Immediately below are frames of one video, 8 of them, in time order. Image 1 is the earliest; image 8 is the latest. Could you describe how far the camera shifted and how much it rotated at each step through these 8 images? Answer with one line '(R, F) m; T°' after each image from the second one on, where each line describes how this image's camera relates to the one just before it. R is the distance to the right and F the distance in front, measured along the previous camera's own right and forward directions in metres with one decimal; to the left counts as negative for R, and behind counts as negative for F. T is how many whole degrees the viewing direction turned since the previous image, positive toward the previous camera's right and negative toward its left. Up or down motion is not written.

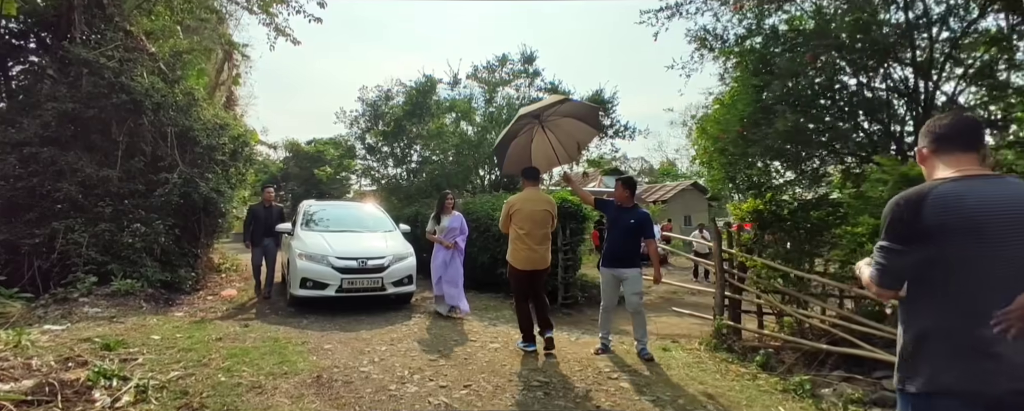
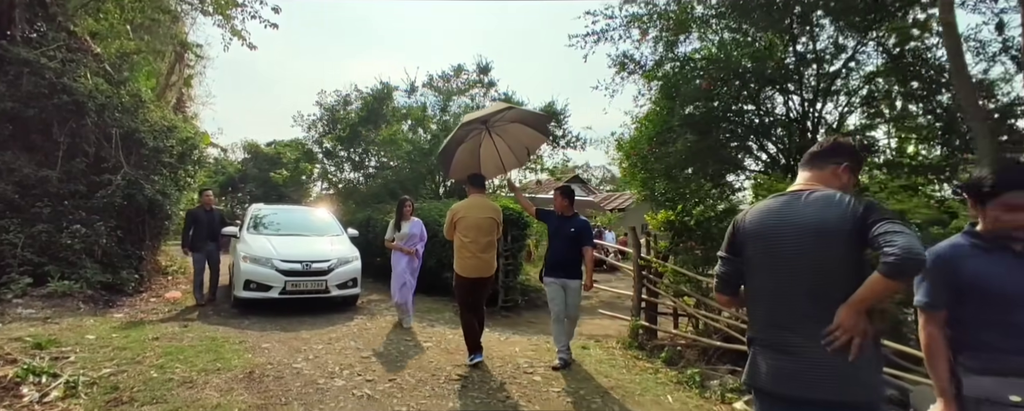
(+0.4, -0.4) m; +4°
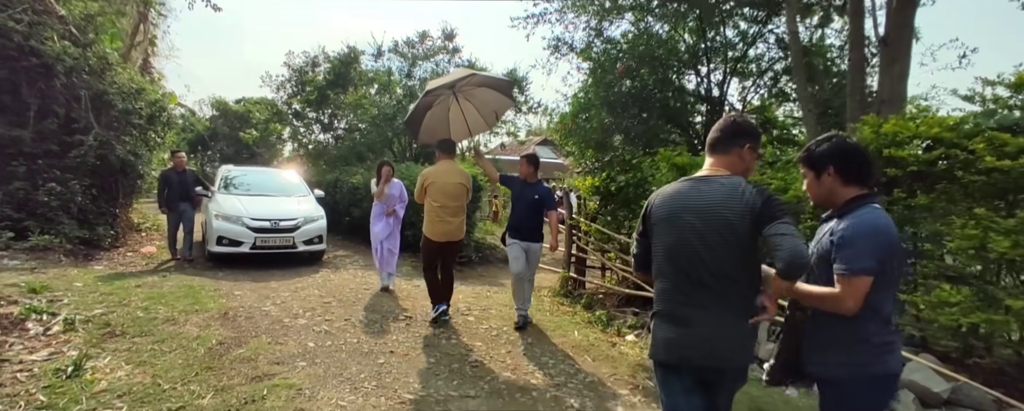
(+0.5, -0.7) m; +3°
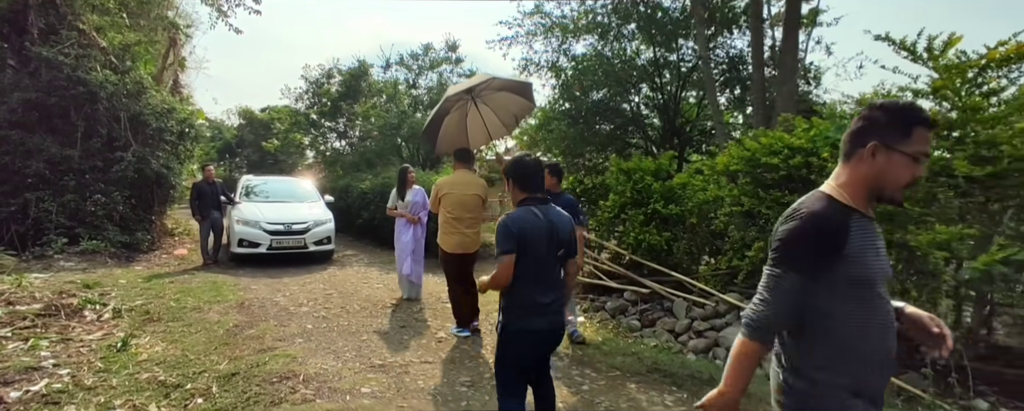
(+0.7, -0.7) m; -3°
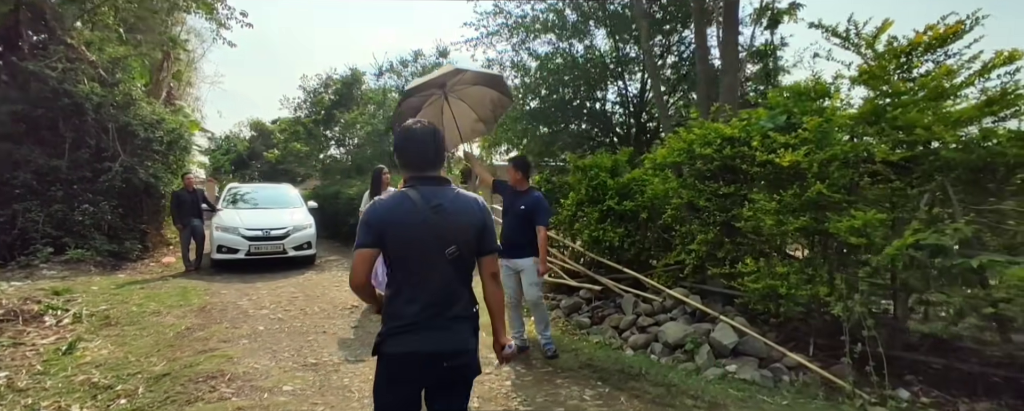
(+0.7, +0.1) m; -1°
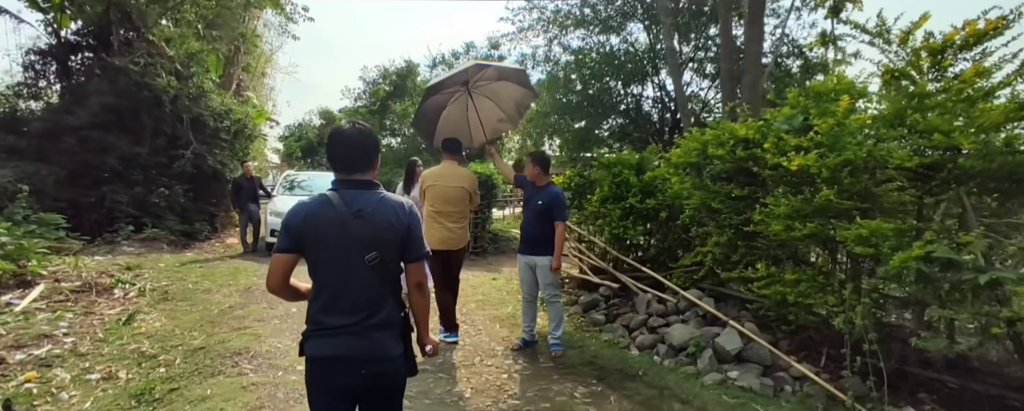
(+0.4, 0.0) m; -7°
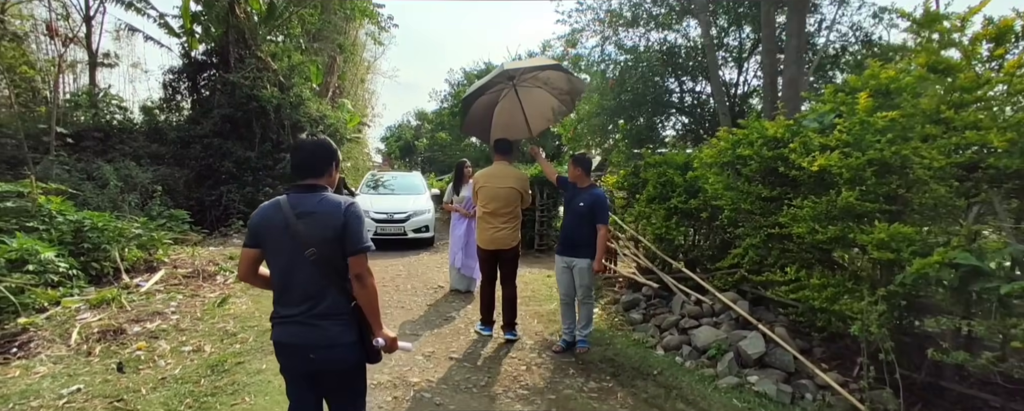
(+0.5, 0.0) m; -10°
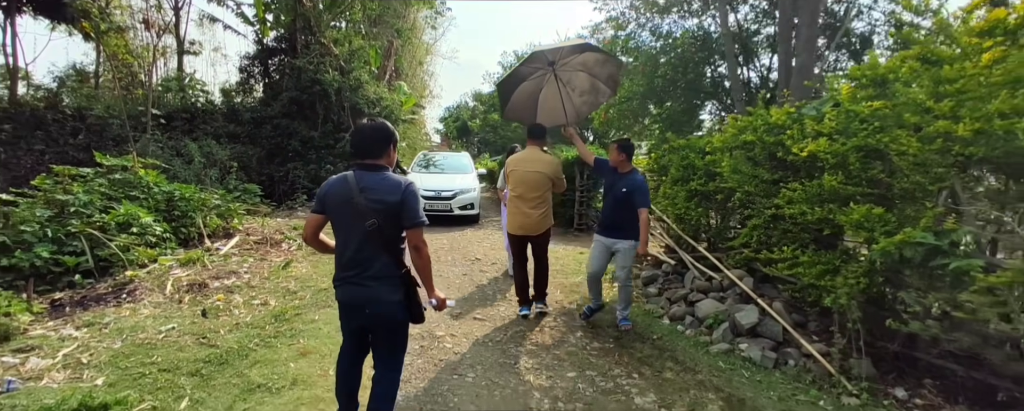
(+0.3, -0.3) m; -6°
